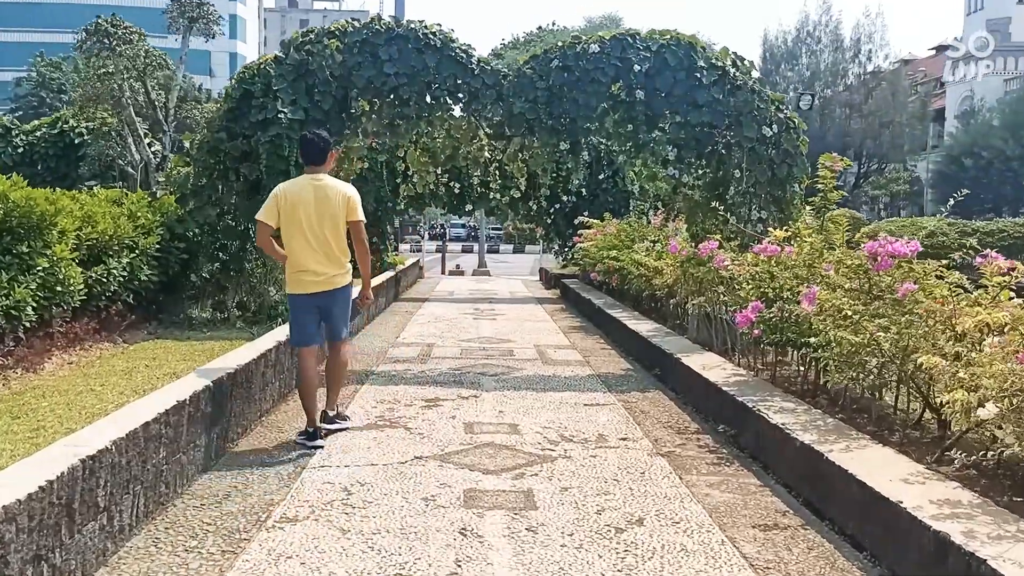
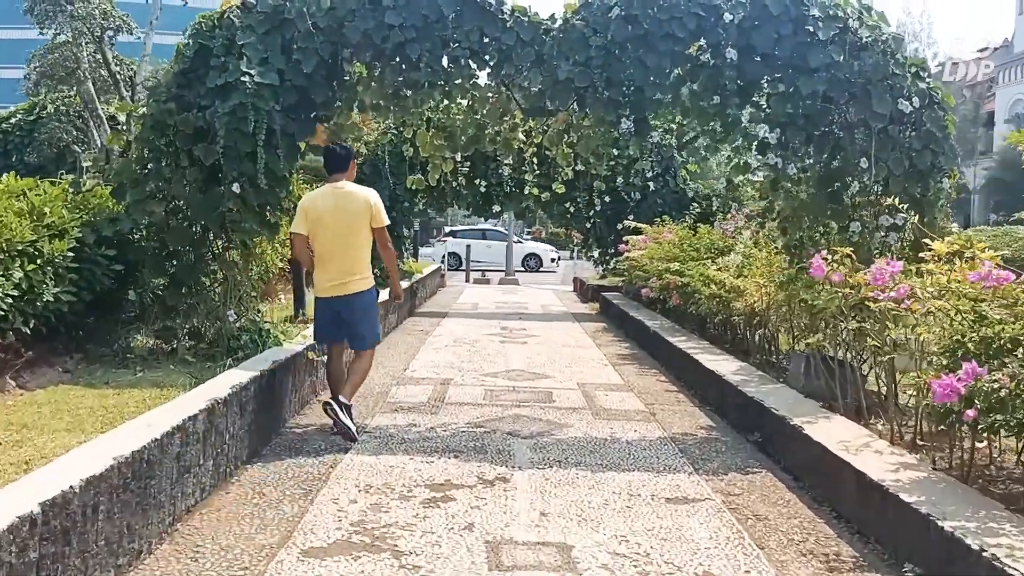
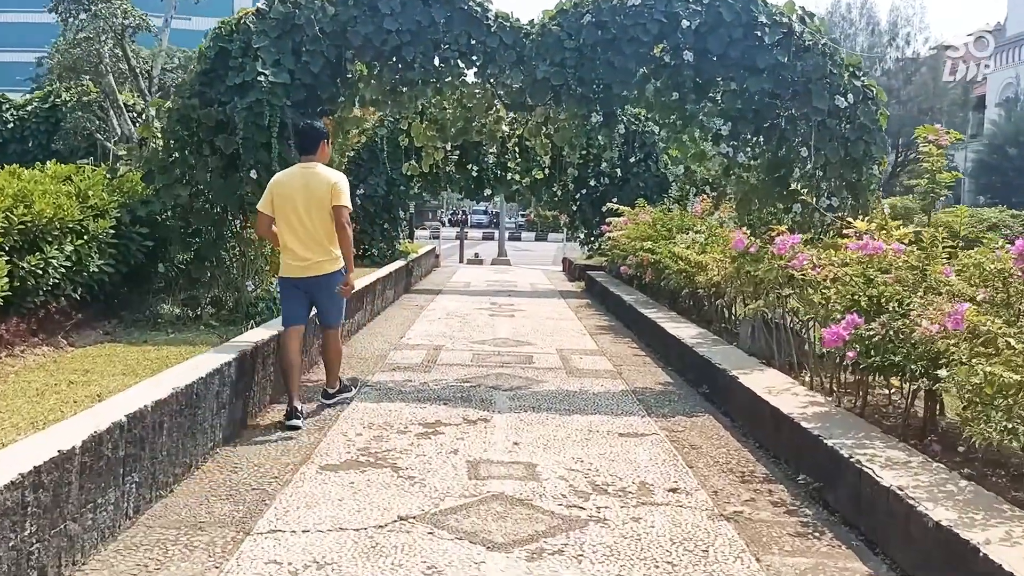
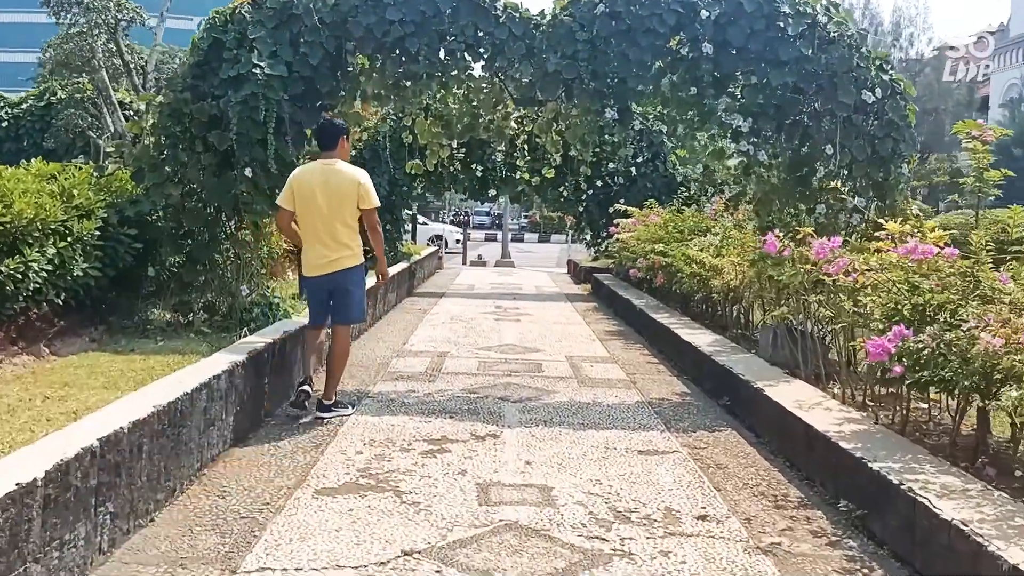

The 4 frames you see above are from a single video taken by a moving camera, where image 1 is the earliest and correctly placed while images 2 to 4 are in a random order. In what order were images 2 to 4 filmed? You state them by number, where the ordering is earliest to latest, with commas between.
3, 4, 2
